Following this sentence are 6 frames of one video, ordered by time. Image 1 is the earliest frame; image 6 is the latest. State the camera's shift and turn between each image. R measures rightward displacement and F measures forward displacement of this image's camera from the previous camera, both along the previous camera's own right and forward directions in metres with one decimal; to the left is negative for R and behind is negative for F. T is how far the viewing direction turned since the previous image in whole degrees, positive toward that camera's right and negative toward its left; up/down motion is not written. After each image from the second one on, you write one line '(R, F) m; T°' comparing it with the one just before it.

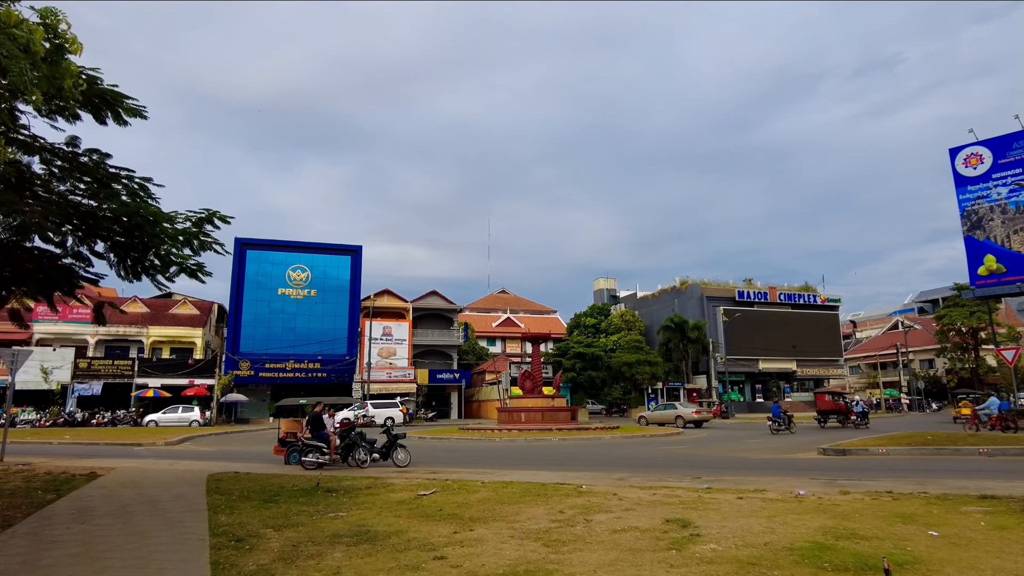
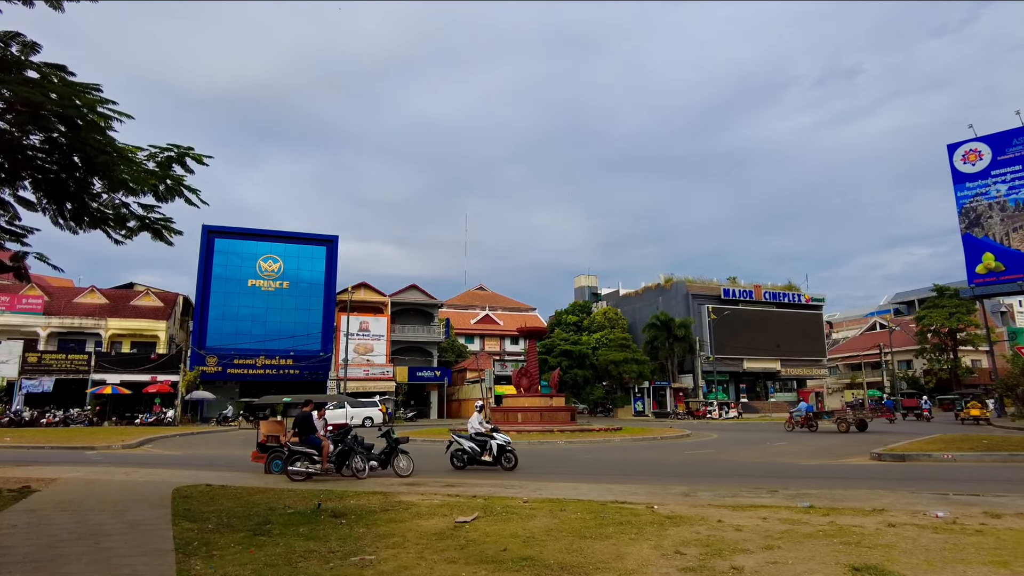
(-1.1, +2.1) m; +3°
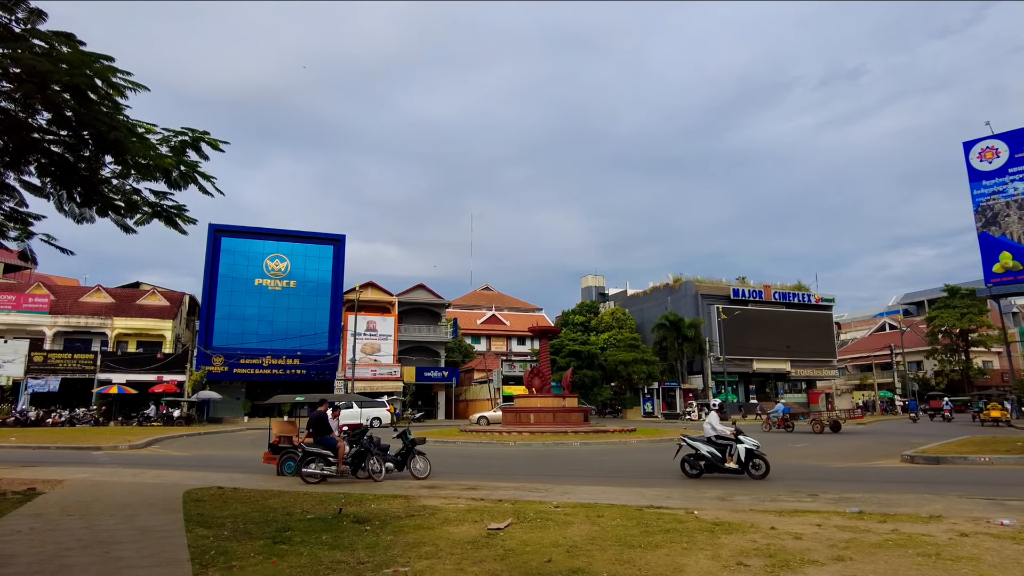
(-0.3, +0.5) m; 0°
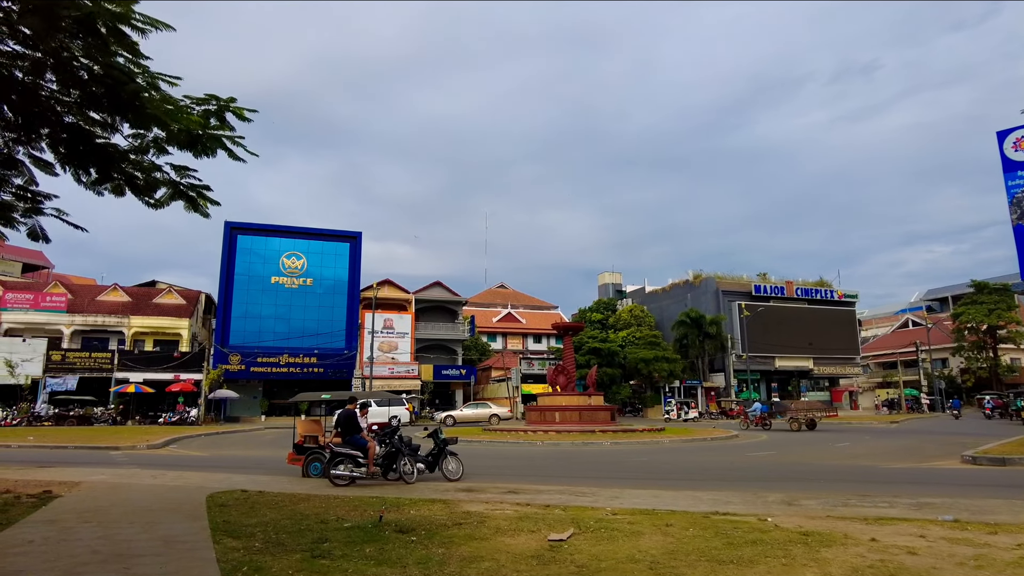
(-0.4, +0.7) m; -1°
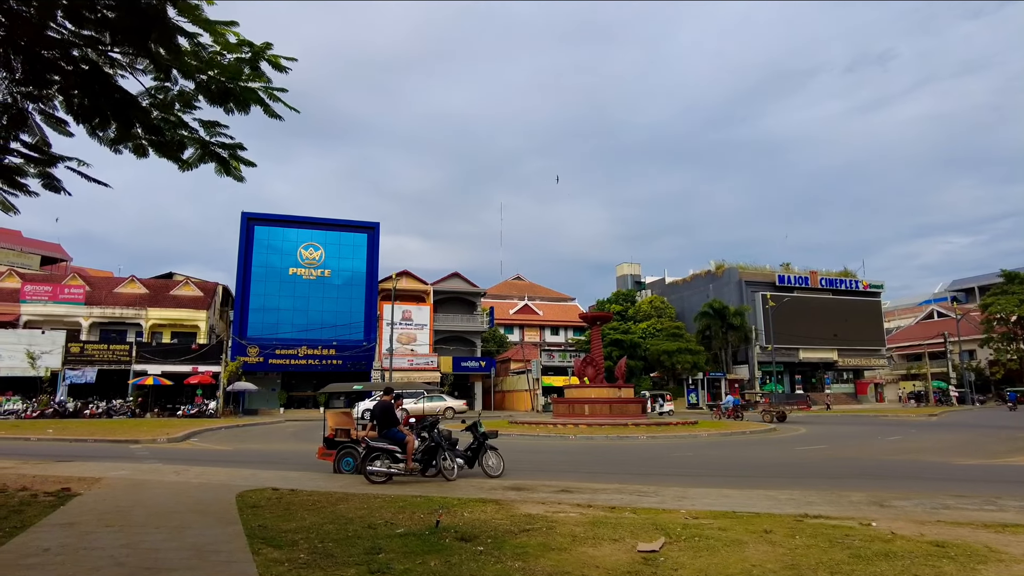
(-0.5, +0.8) m; -1°
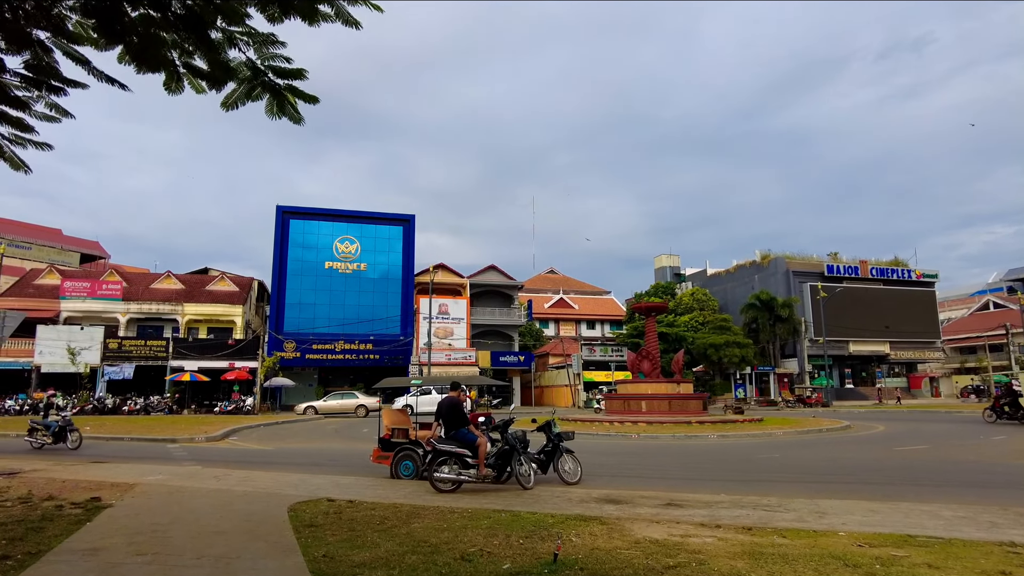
(-0.7, +1.4) m; -2°
